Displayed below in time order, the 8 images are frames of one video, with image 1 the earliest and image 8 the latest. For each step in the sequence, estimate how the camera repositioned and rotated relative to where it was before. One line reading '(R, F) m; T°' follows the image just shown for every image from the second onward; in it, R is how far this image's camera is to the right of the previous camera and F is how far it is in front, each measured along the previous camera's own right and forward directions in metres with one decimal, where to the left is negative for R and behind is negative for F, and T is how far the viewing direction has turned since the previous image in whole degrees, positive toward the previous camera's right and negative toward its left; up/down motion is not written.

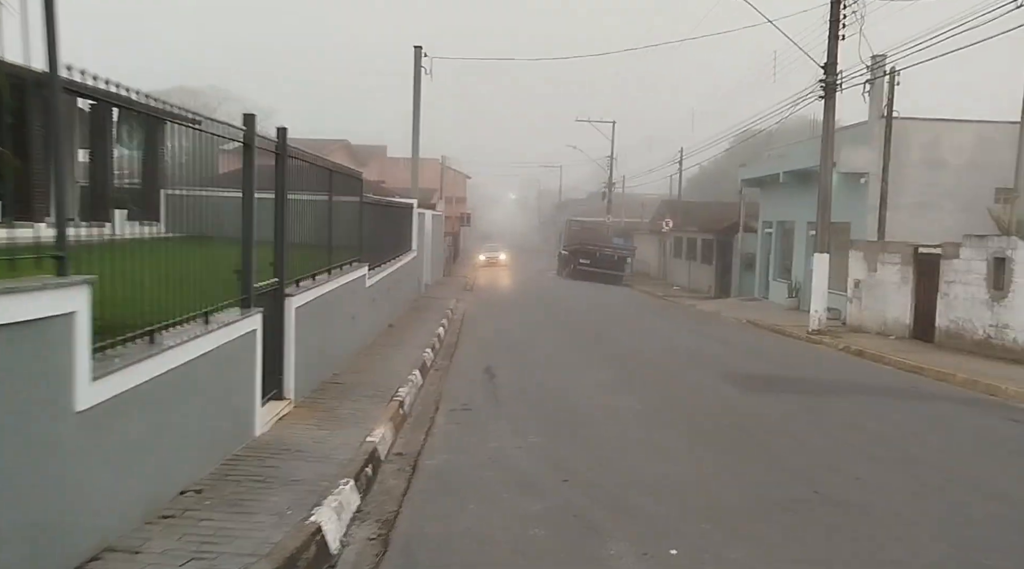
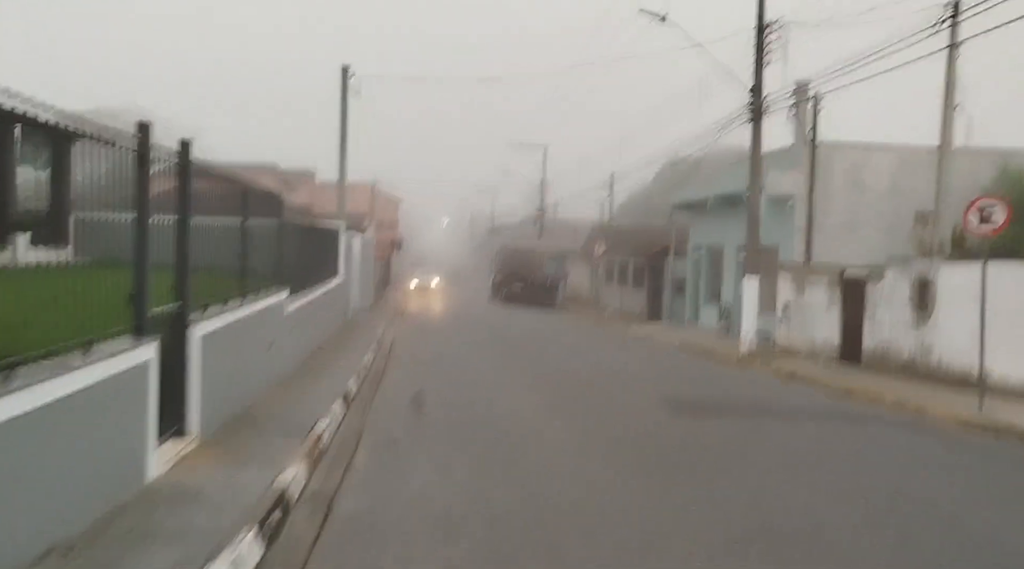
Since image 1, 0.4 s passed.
(+0.1, +0.5) m; +5°
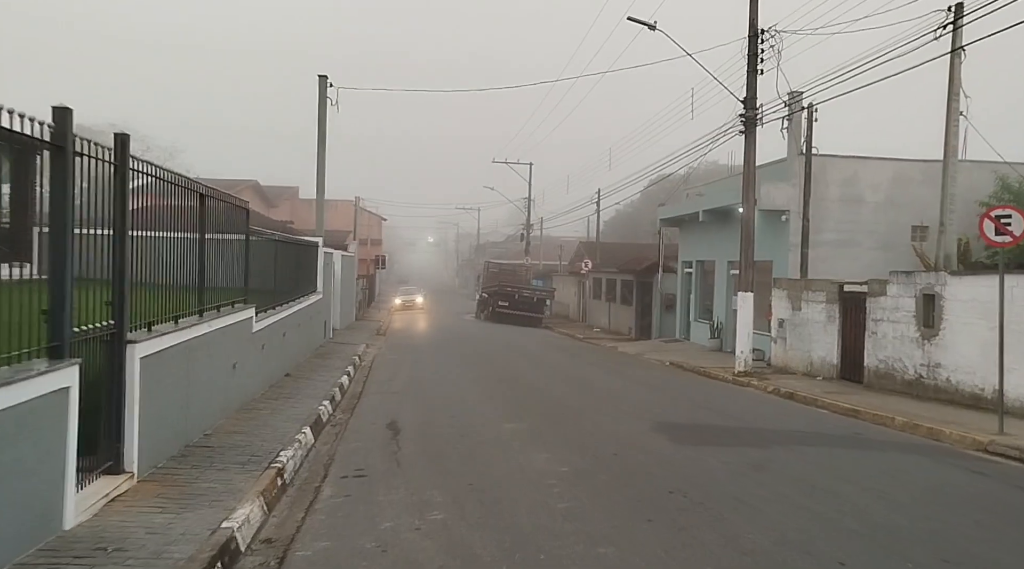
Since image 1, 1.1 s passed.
(0.0, +0.8) m; +1°
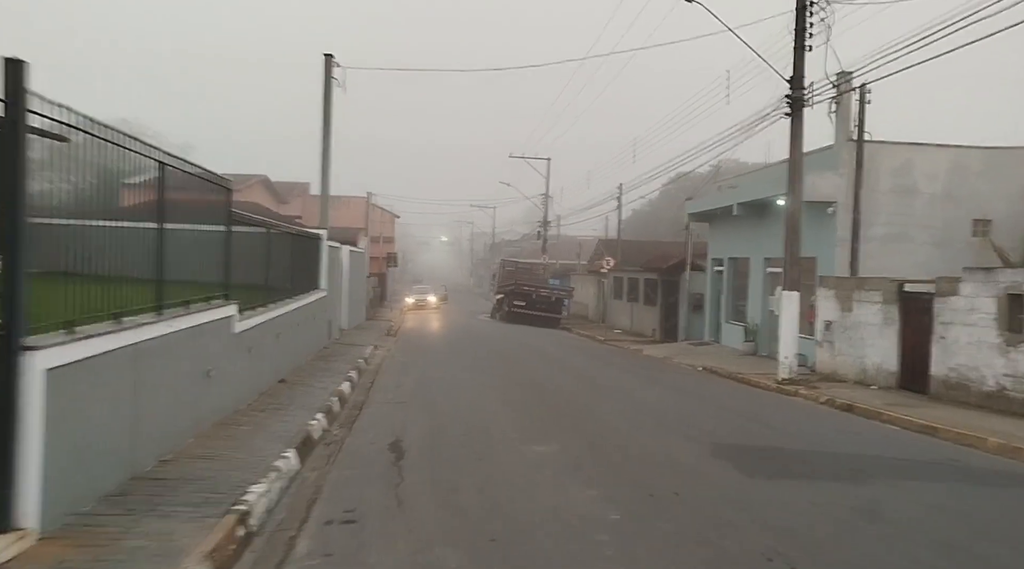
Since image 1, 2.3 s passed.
(-0.2, +1.7) m; -1°
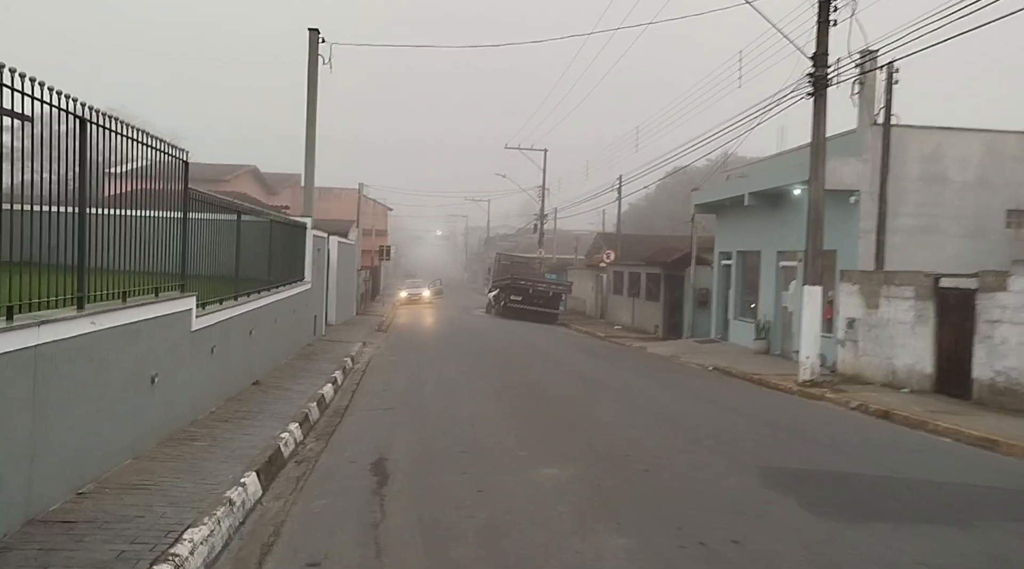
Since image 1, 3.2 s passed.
(-0.1, +1.4) m; 0°
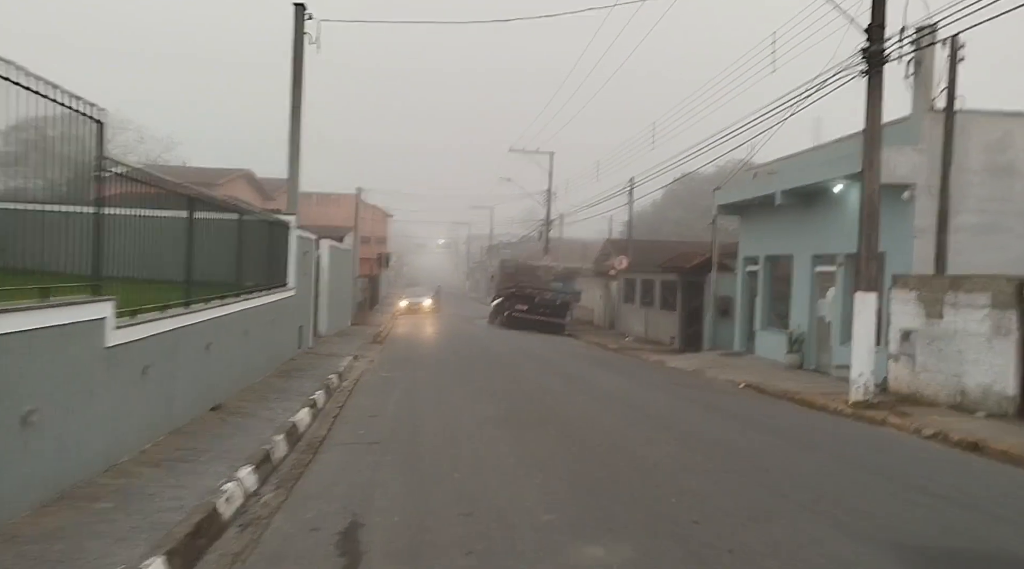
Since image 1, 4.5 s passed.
(-0.1, +2.1) m; 0°
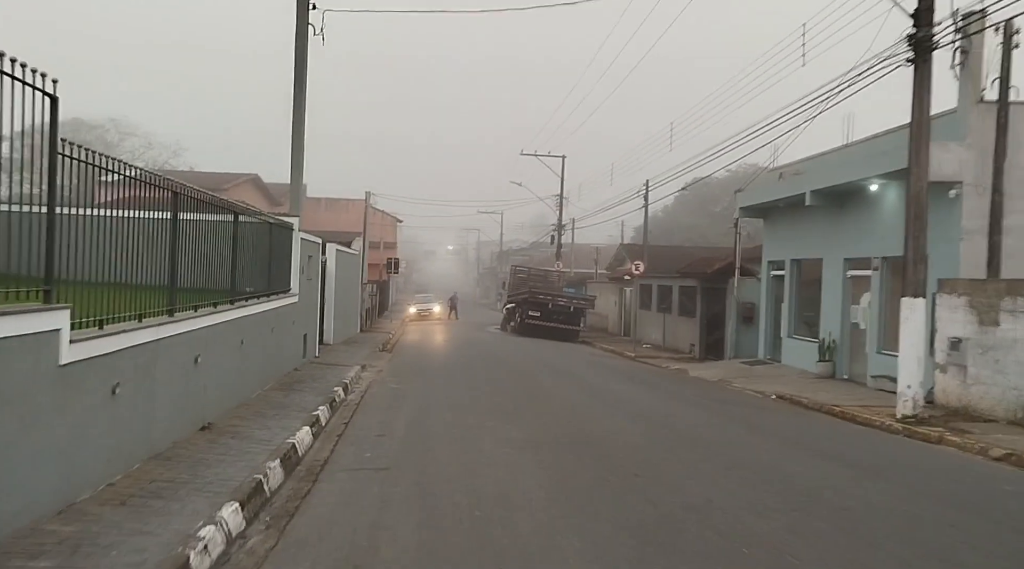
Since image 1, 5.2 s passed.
(-0.2, +1.0) m; -1°
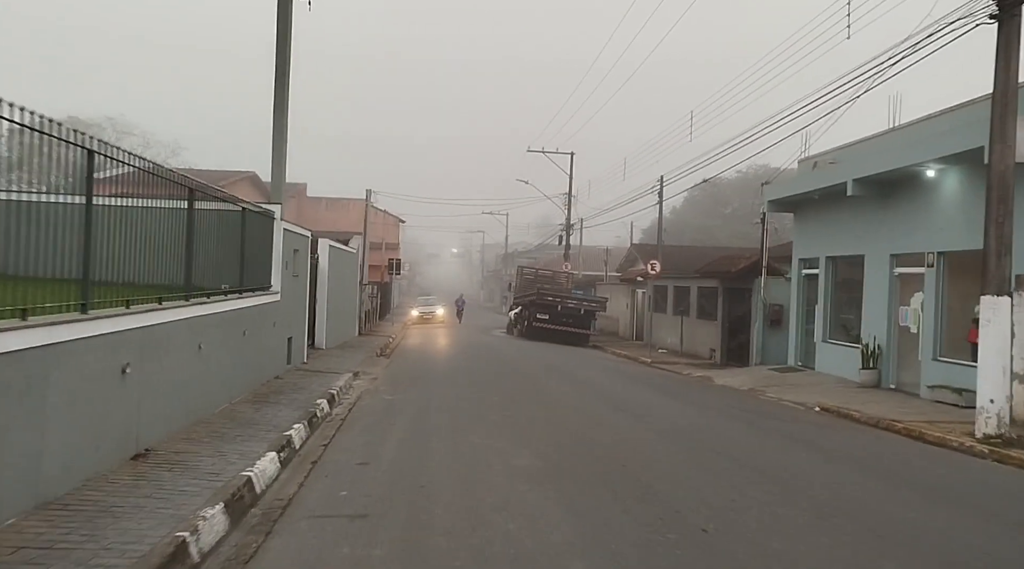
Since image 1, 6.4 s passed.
(-0.1, +1.9) m; 0°
